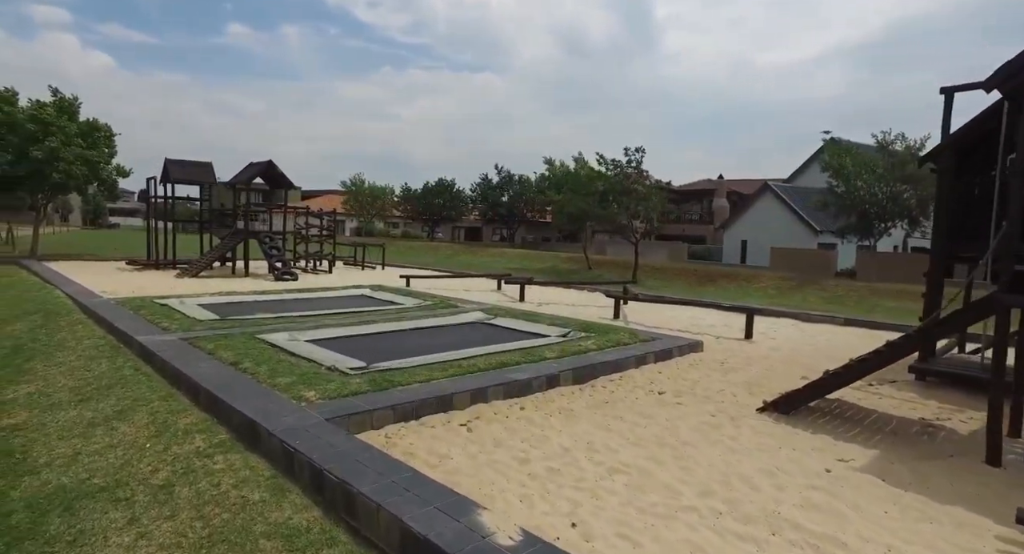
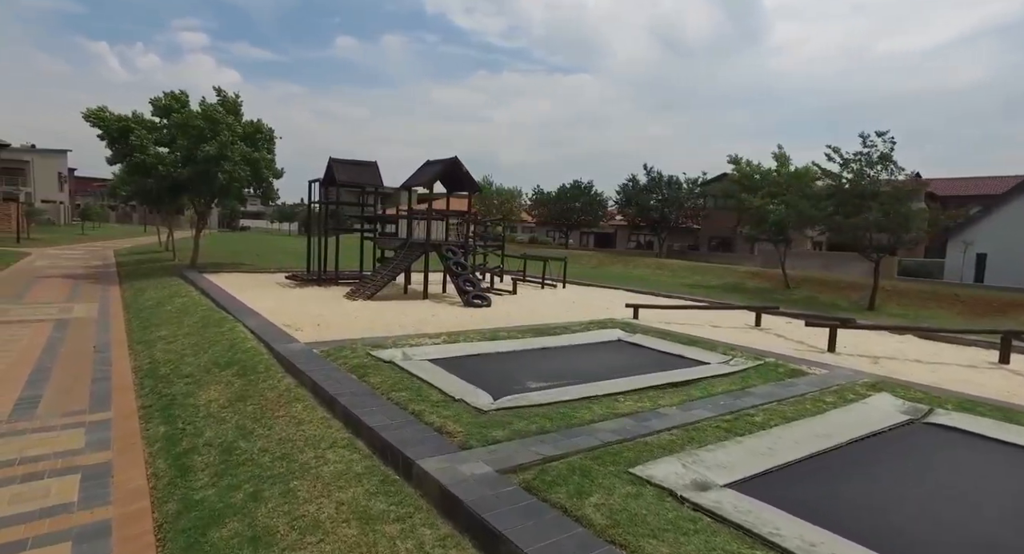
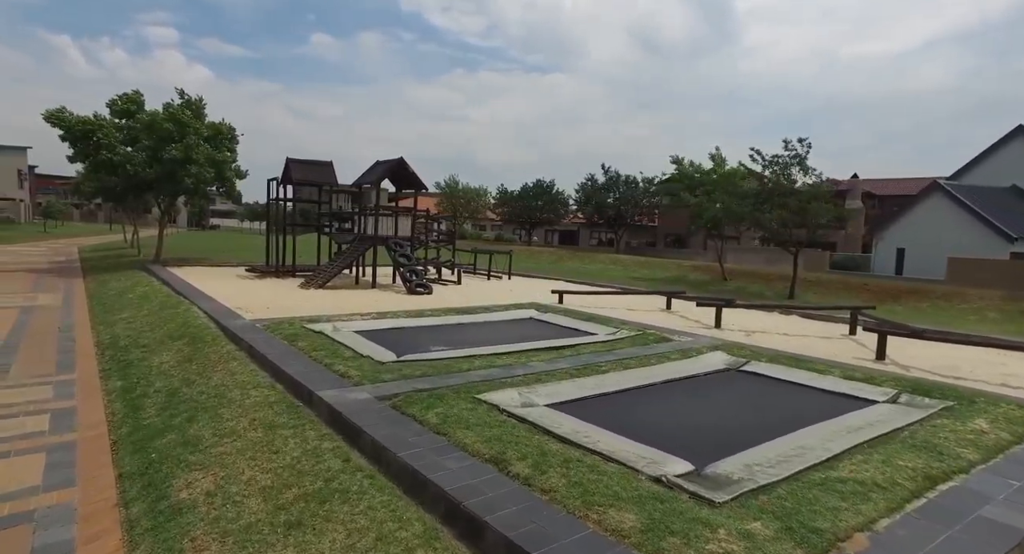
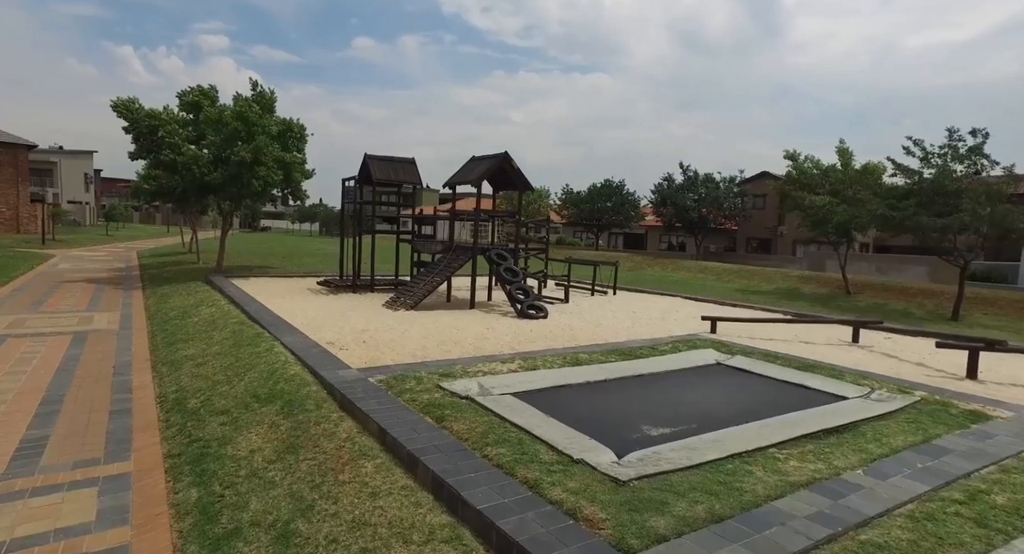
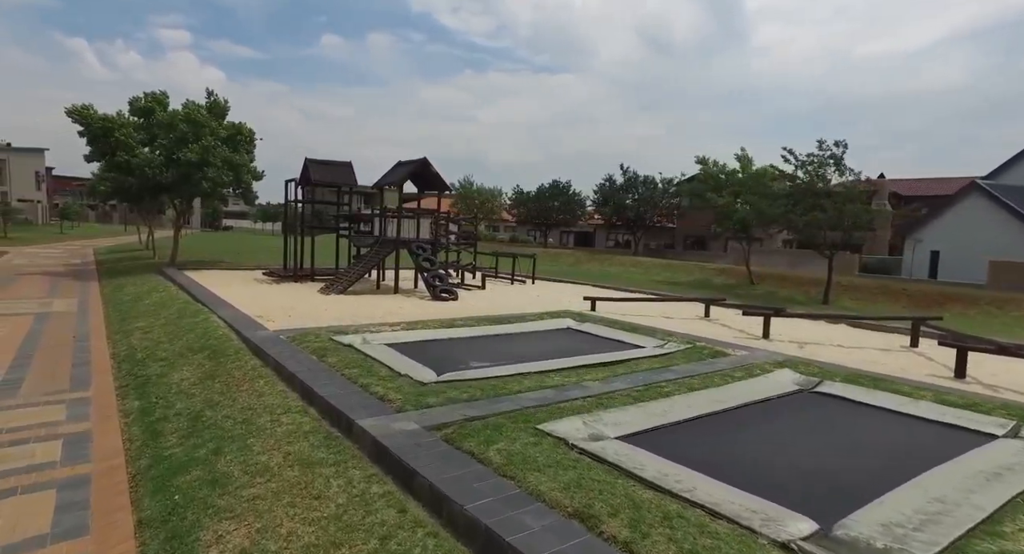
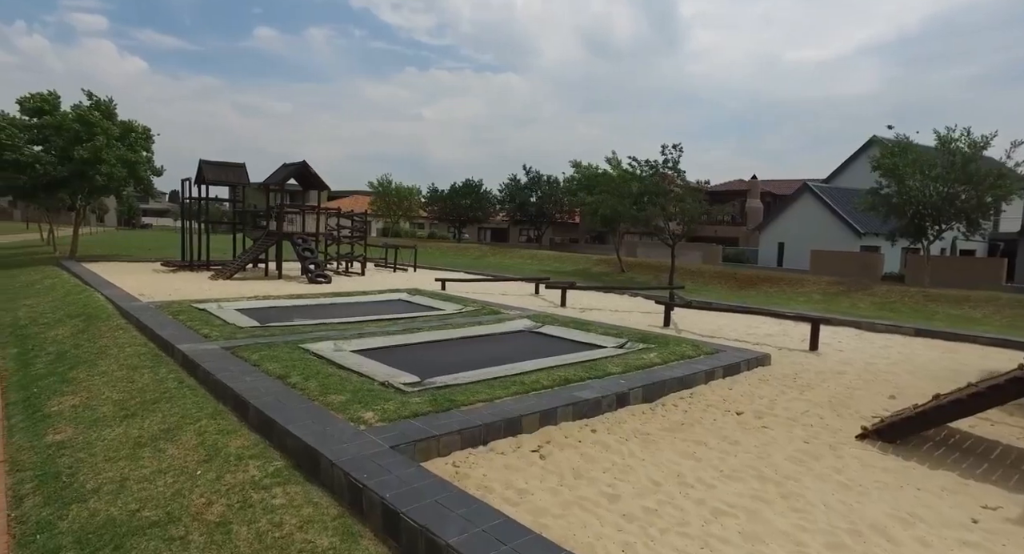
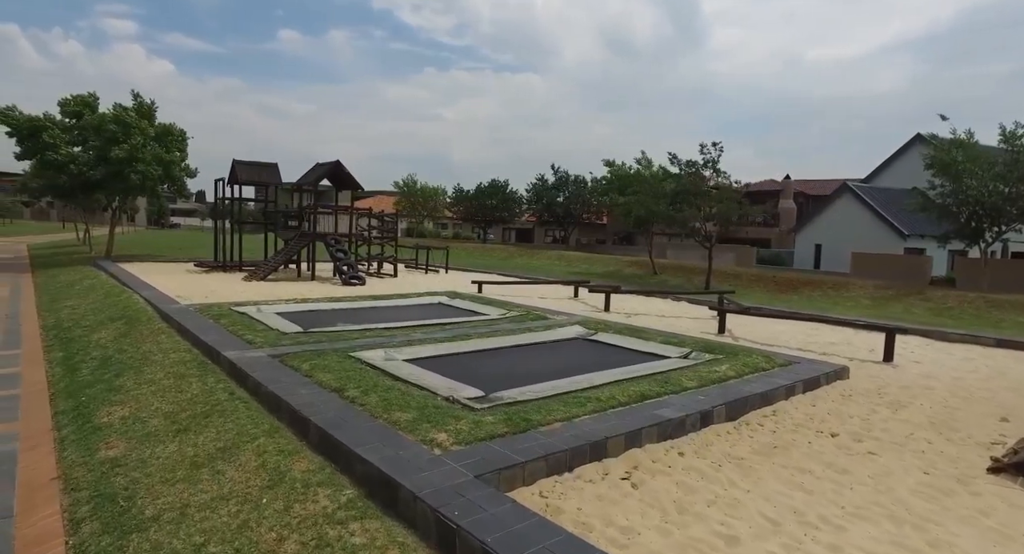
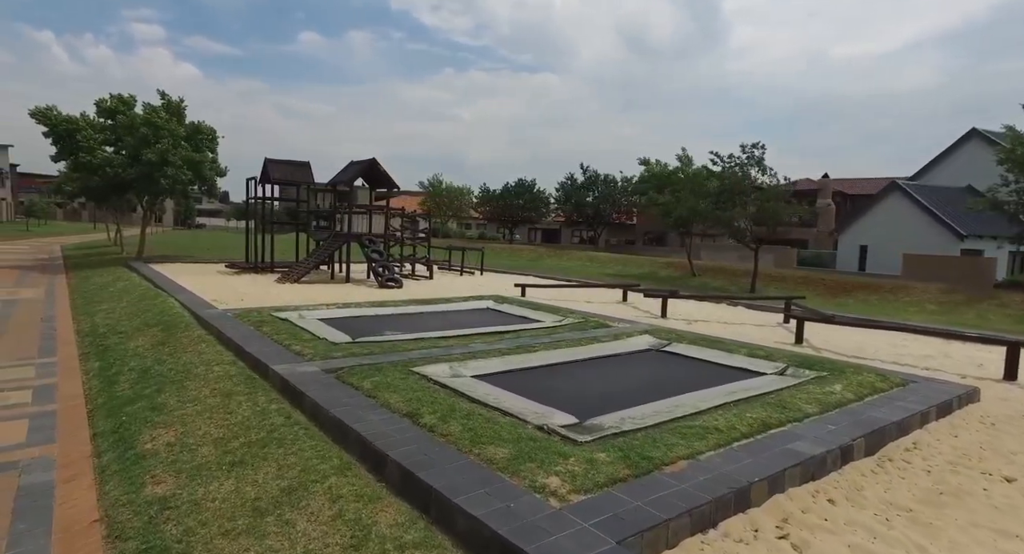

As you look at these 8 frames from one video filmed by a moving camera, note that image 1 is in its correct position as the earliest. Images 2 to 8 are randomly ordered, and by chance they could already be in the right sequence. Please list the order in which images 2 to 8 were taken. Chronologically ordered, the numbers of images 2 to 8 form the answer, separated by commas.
6, 7, 8, 3, 5, 2, 4
